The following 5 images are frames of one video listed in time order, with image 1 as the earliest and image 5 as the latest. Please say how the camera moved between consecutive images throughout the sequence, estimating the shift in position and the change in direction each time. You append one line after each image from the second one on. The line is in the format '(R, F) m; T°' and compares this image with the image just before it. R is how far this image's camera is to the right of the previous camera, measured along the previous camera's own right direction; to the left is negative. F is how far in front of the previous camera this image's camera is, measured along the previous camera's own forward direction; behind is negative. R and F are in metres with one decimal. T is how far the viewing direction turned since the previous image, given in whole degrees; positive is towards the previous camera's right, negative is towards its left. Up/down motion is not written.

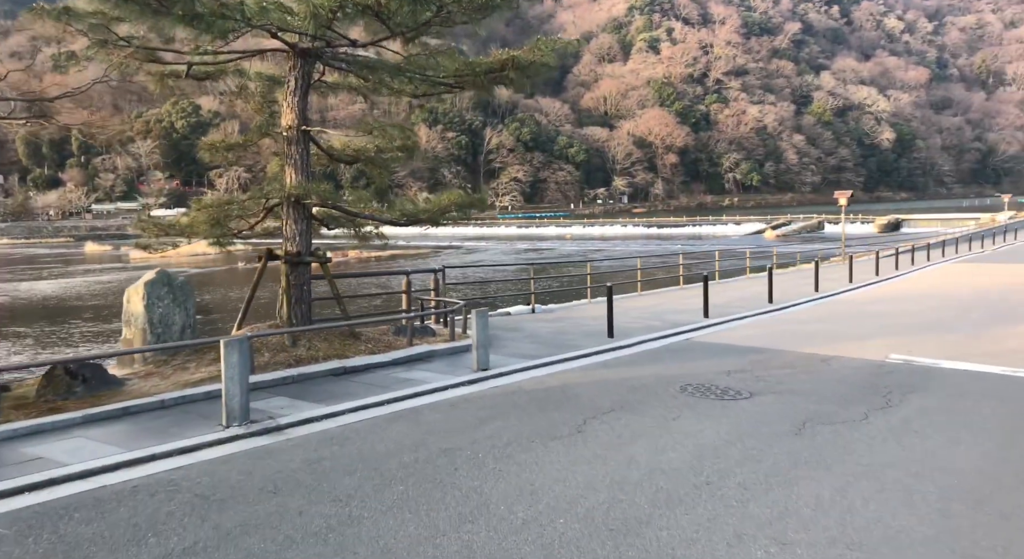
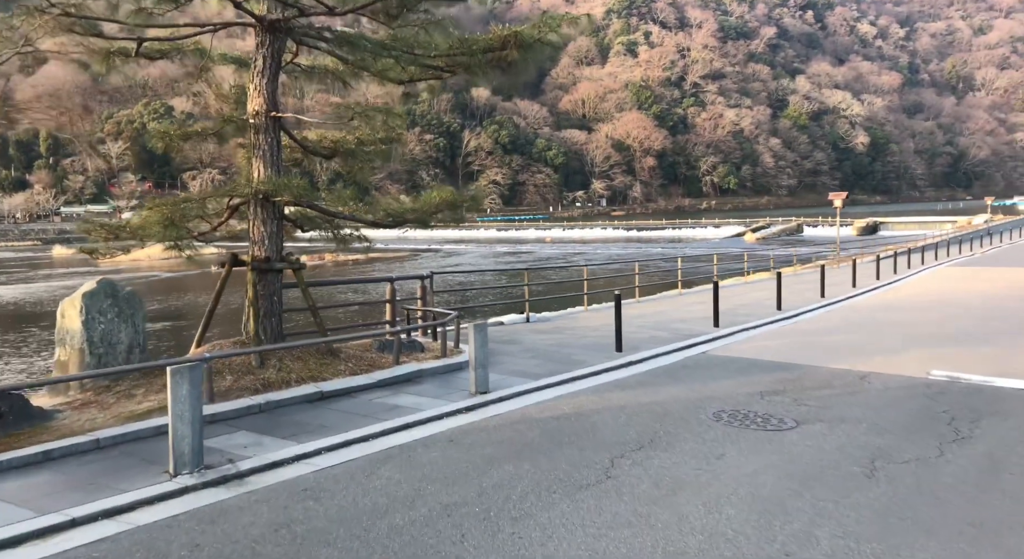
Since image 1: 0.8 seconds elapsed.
(-0.2, +0.9) m; +2°
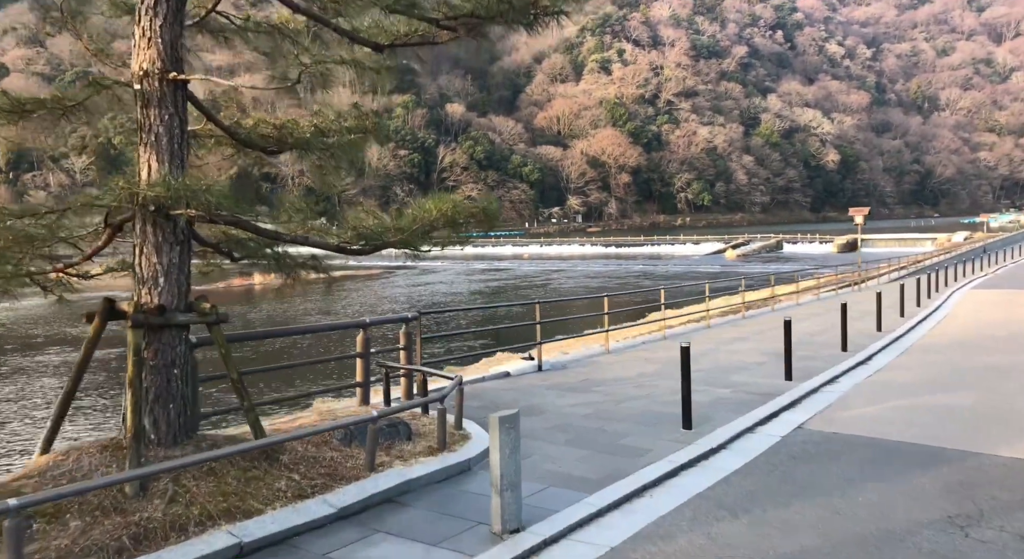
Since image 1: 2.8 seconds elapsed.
(-0.4, +2.4) m; +2°
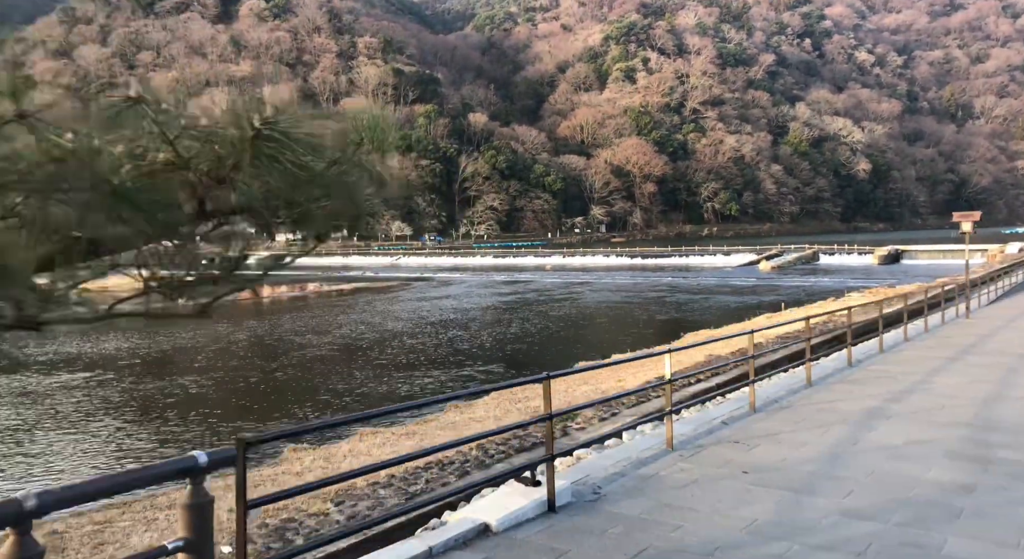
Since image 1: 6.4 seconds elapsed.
(+0.2, +4.1) m; -2°
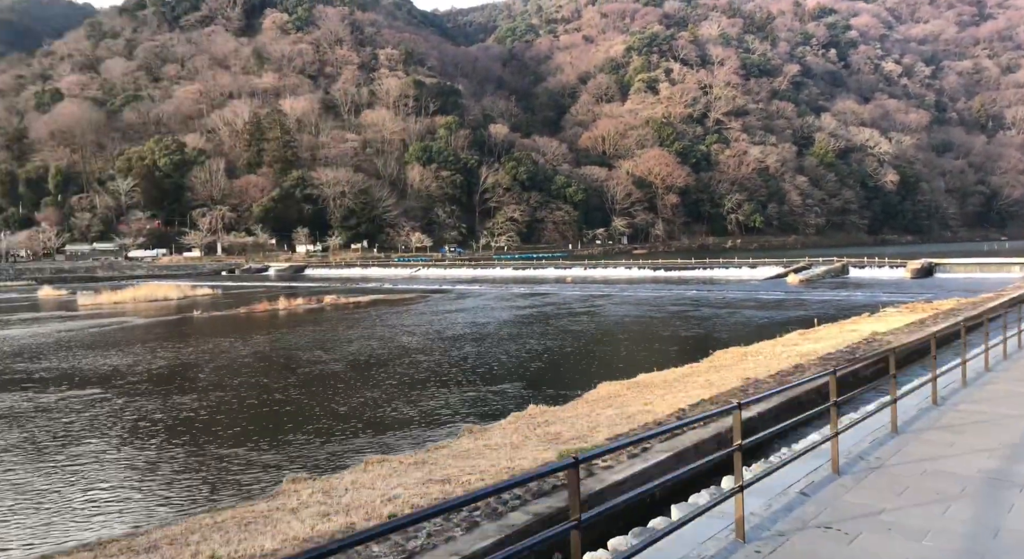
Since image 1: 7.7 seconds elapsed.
(0.0, +1.6) m; -2°
